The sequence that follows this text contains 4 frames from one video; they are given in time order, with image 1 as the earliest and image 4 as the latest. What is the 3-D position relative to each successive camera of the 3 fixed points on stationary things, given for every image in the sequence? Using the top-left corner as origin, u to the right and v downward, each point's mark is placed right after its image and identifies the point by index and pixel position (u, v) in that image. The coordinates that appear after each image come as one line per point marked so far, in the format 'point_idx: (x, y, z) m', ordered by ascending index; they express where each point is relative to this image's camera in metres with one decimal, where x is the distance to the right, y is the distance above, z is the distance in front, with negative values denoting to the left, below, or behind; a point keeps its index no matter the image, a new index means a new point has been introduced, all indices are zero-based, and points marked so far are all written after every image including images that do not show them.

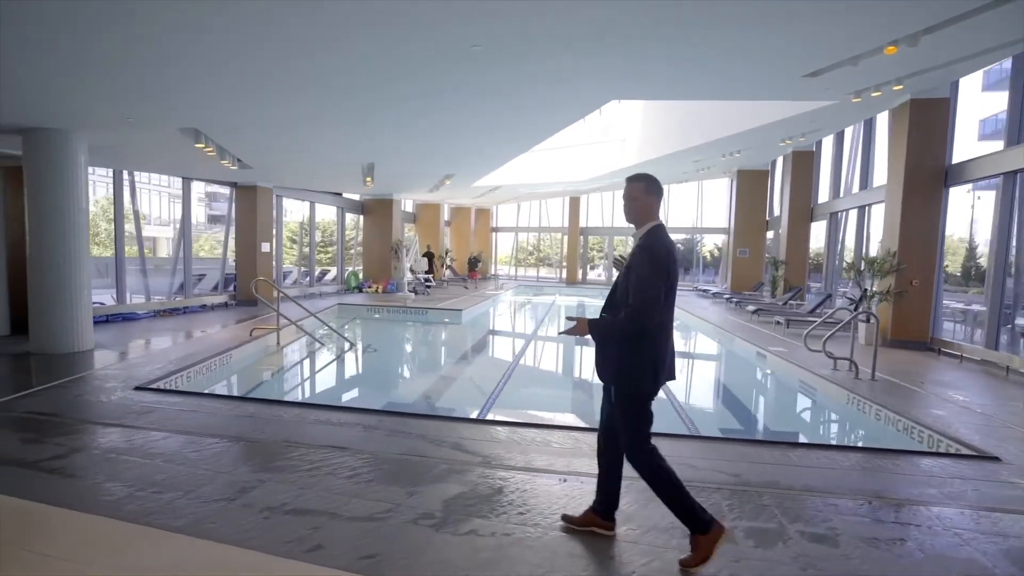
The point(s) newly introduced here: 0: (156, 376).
0: (-3.4, -0.9, +5.0) m
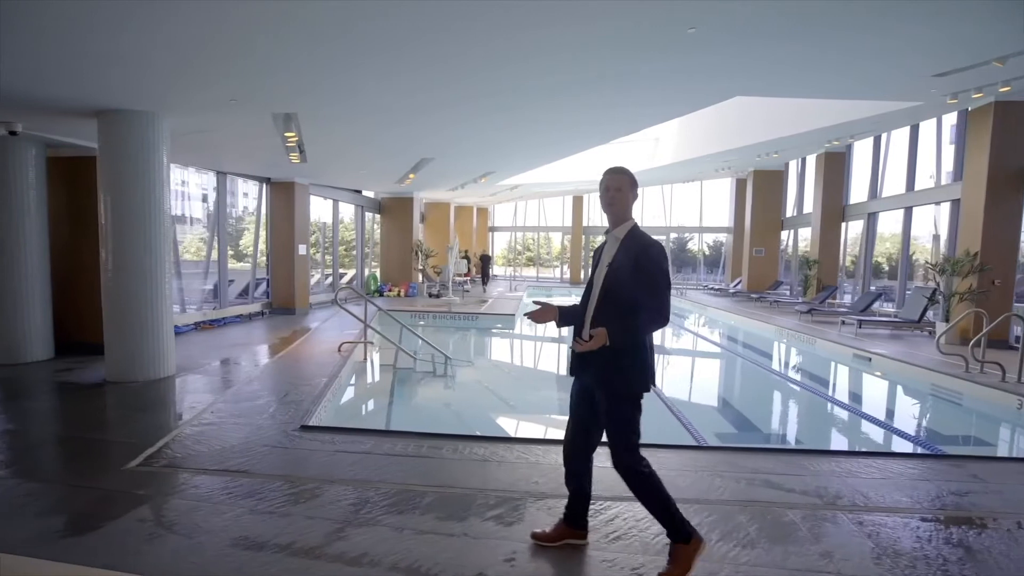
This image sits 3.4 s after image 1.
0: (-1.8, -1.0, +4.2) m
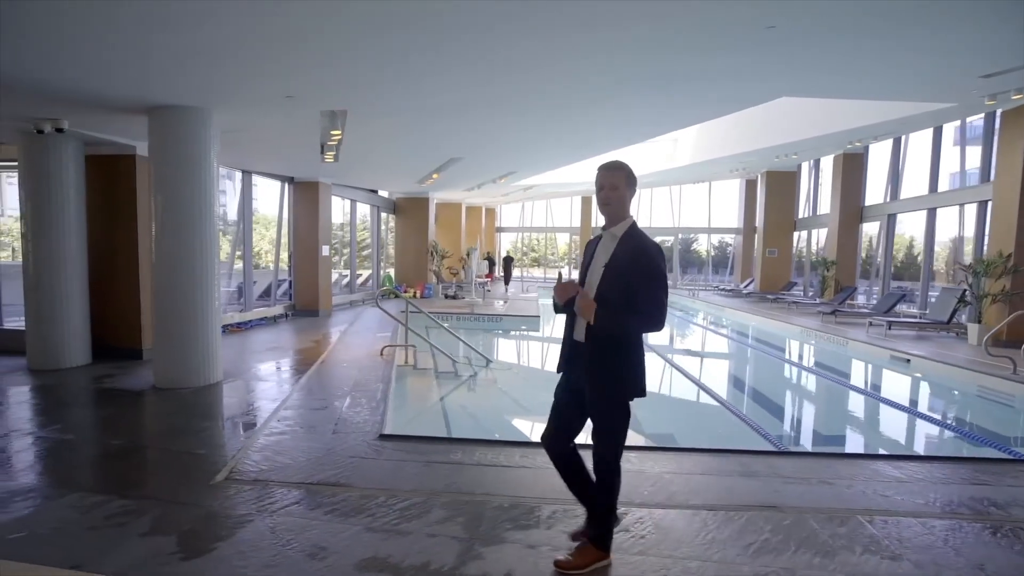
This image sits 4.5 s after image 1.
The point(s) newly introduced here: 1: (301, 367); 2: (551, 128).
0: (-1.2, -1.0, +4.1) m
1: (-2.5, -0.9, +6.1) m
2: (+0.6, +2.4, +7.8) m
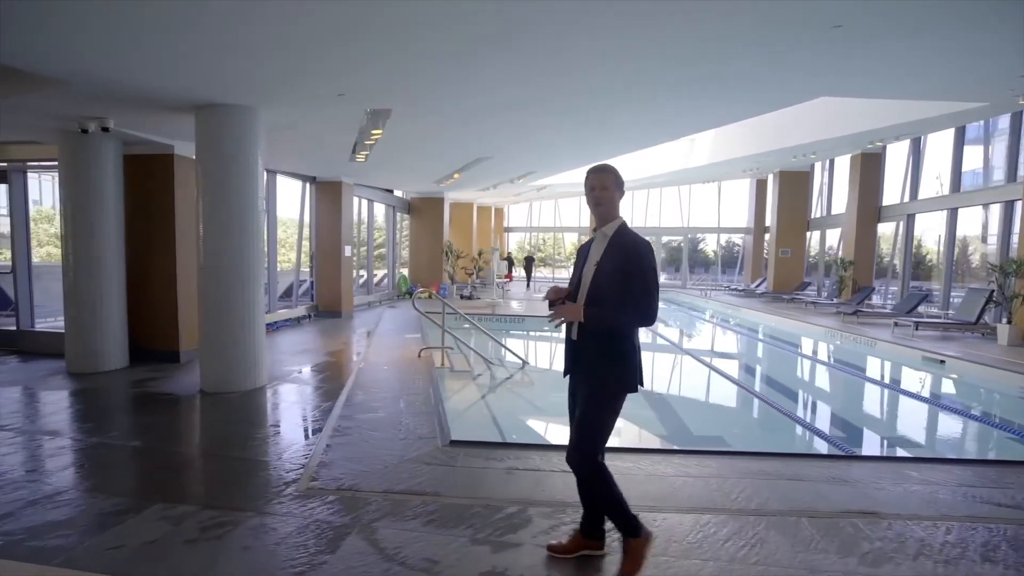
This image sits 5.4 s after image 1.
0: (-0.7, -1.0, +4.0) m
1: (-2.1, -0.9, +6.0) m
2: (+1.0, +2.4, +7.7) m
